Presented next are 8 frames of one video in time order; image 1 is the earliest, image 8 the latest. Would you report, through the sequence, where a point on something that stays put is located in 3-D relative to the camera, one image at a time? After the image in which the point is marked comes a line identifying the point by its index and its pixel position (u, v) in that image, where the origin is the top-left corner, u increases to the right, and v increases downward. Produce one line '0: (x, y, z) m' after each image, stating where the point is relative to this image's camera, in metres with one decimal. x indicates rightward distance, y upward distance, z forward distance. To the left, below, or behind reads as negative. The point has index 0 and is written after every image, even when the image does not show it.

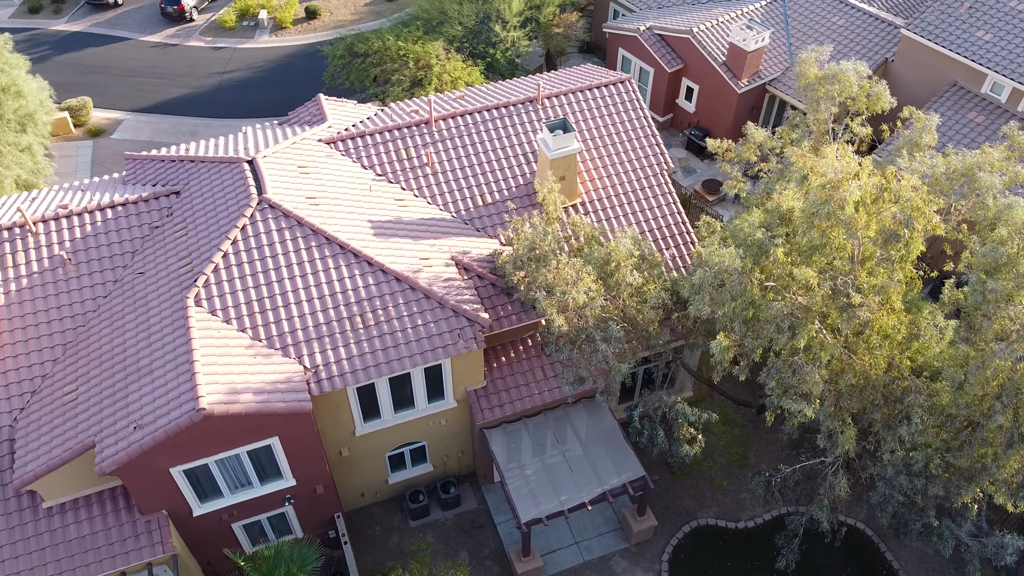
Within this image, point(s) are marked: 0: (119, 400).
0: (-8.6, -2.5, +17.6) m
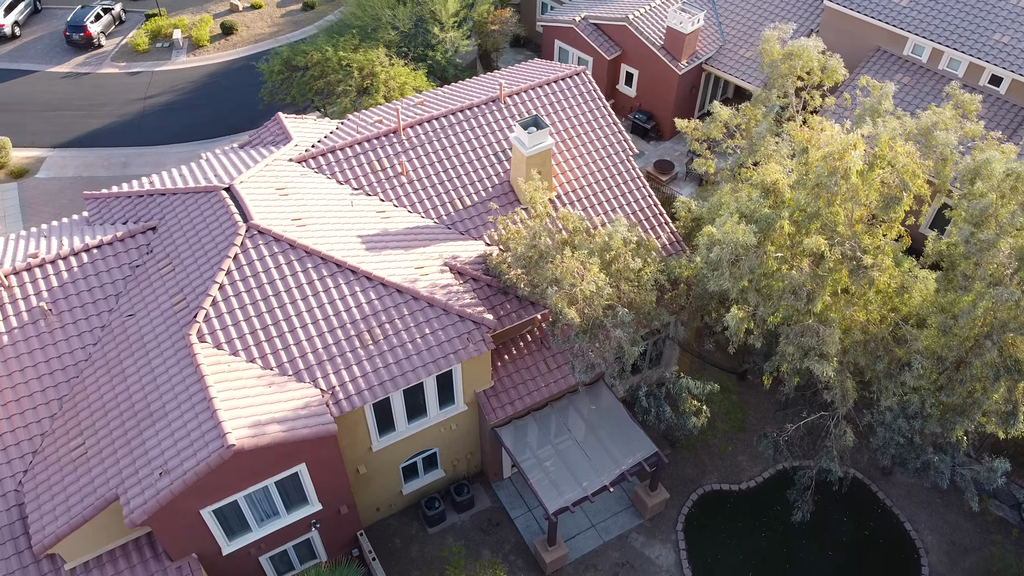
0: (-8.0, -3.4, +17.1) m
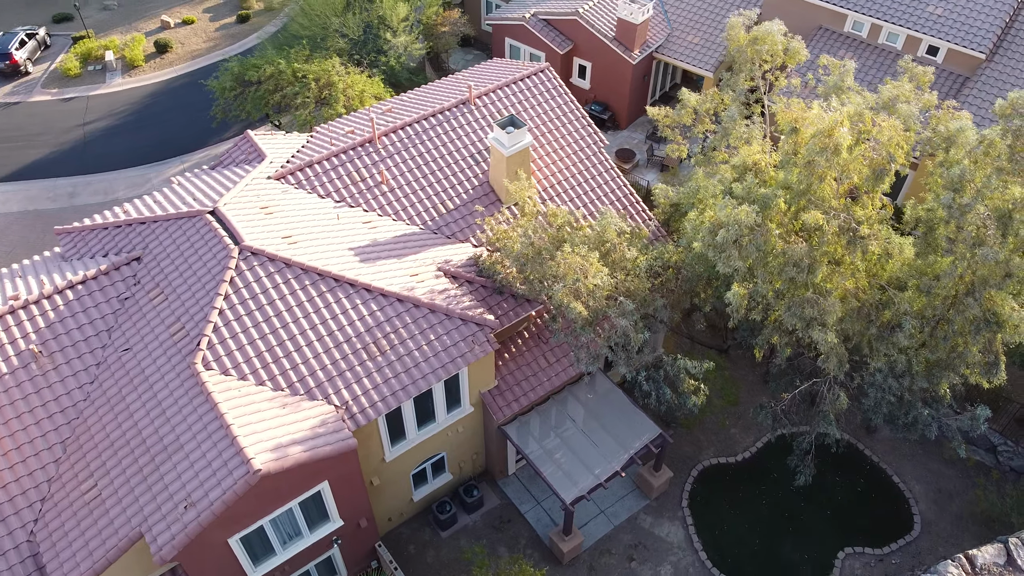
0: (-7.4, -4.1, +16.8) m
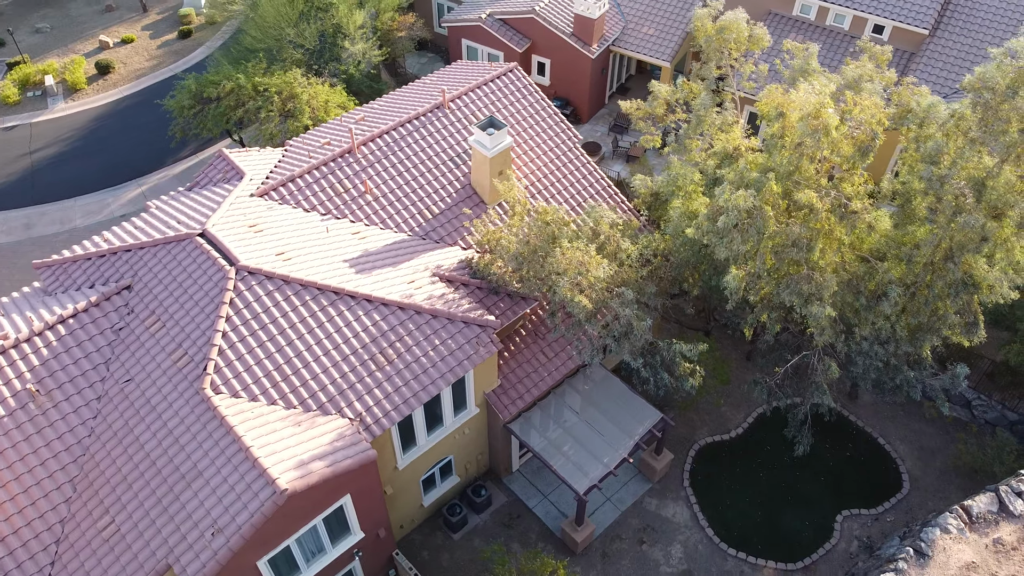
0: (-6.9, -4.6, +16.5) m
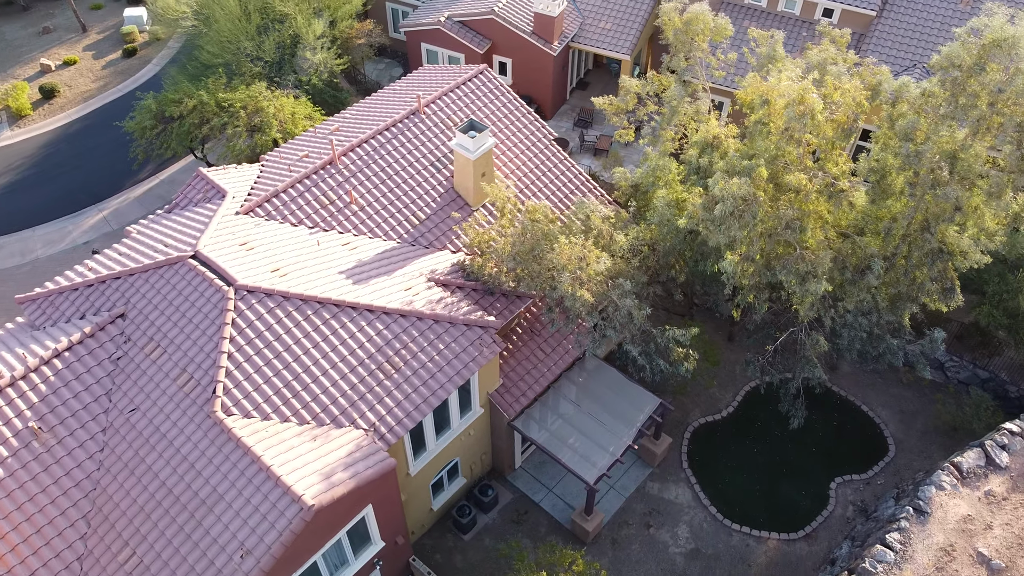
0: (-6.3, -5.1, +16.4) m
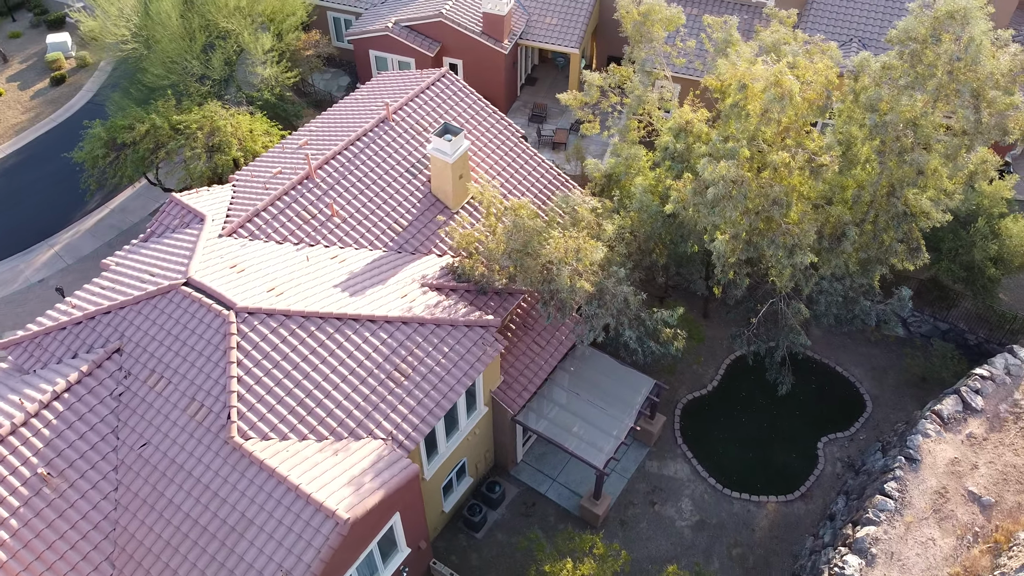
0: (-5.6, -5.6, +16.2) m
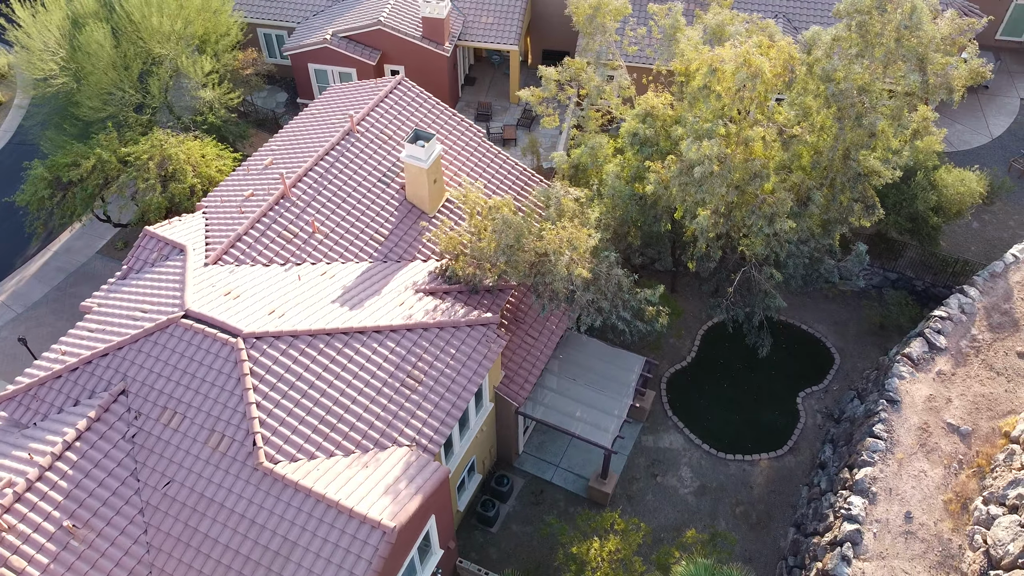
0: (-4.5, -6.1, +16.2) m
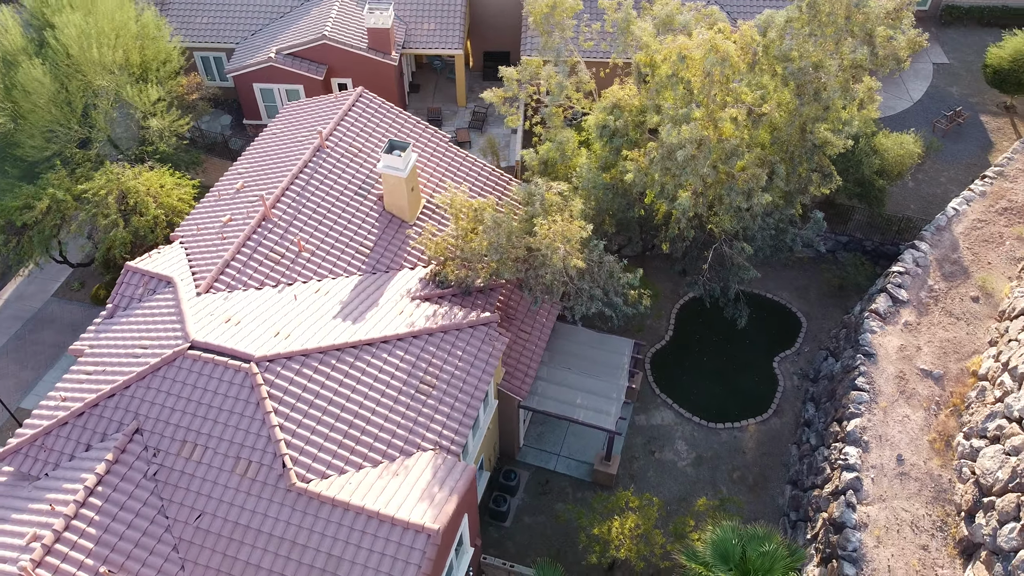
0: (-3.5, -6.4, +16.3) m
